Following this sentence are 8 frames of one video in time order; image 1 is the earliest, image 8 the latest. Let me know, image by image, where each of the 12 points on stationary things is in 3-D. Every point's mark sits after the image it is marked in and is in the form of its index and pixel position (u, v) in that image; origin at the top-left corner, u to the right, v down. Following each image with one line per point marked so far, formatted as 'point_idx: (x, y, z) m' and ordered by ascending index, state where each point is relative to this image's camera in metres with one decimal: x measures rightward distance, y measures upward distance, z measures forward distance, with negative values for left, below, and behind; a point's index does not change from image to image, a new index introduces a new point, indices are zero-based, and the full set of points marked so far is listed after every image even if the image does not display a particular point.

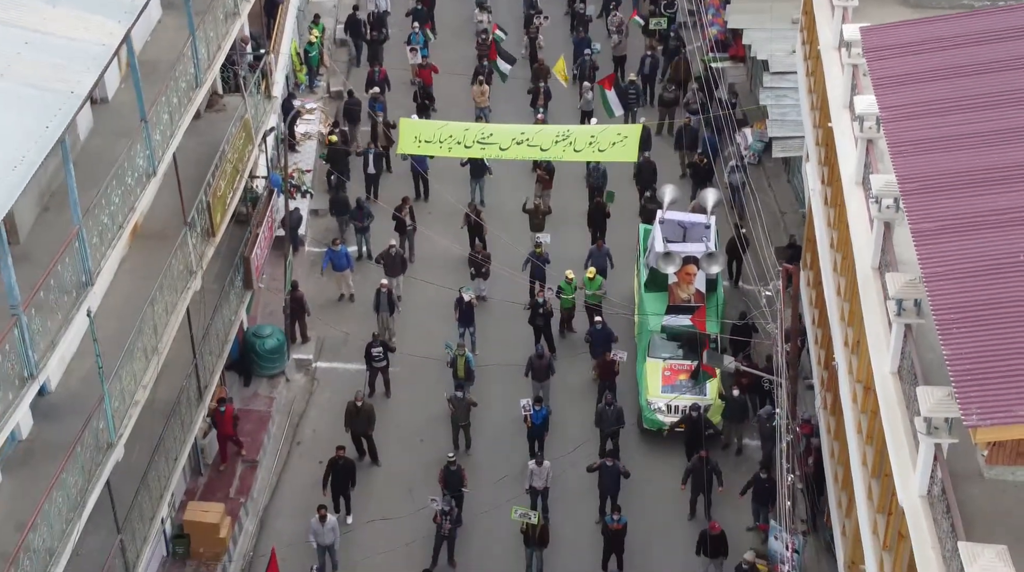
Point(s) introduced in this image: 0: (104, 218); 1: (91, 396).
0: (-4.3, +0.7, +16.7) m
1: (-4.7, -1.2, +17.7) m
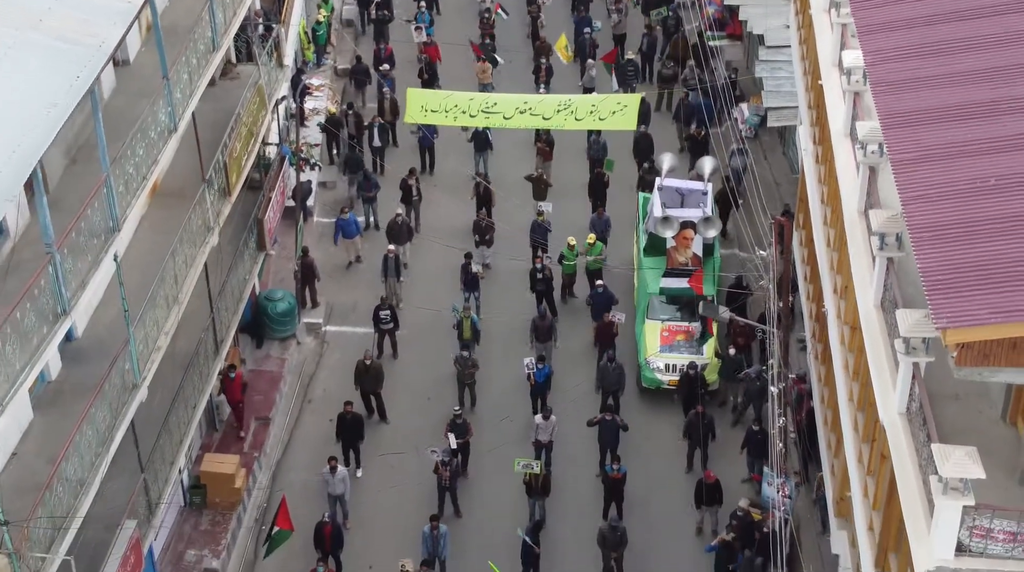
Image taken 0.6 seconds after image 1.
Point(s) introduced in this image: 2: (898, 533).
0: (-4.3, +1.3, +17.6) m
1: (-4.7, -0.6, +18.6) m
2: (+3.5, -2.2, +14.3) m
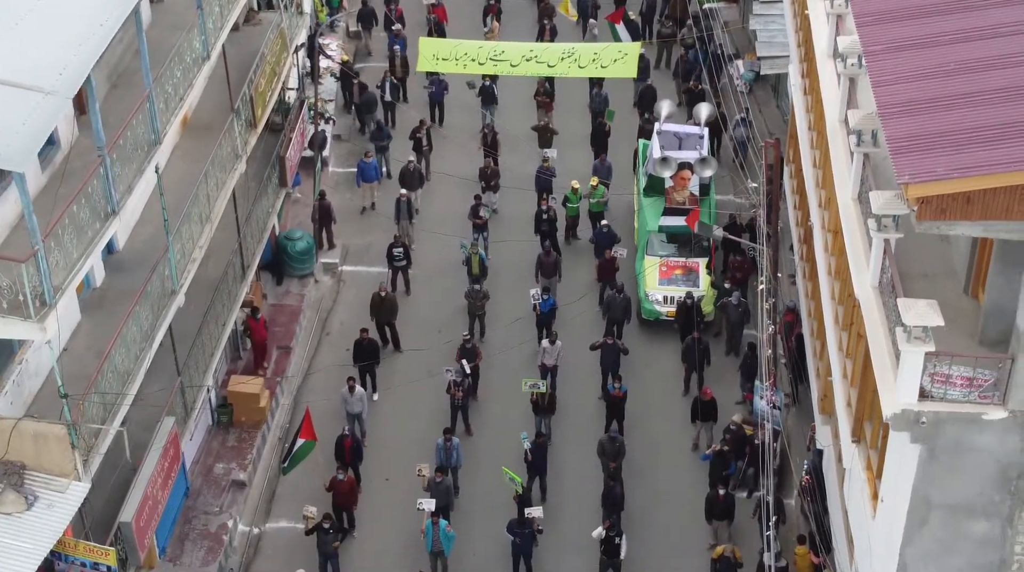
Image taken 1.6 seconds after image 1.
0: (-4.1, +2.4, +19.1) m
1: (-4.5, +0.4, +20.1) m
2: (+3.6, -1.1, +15.8) m
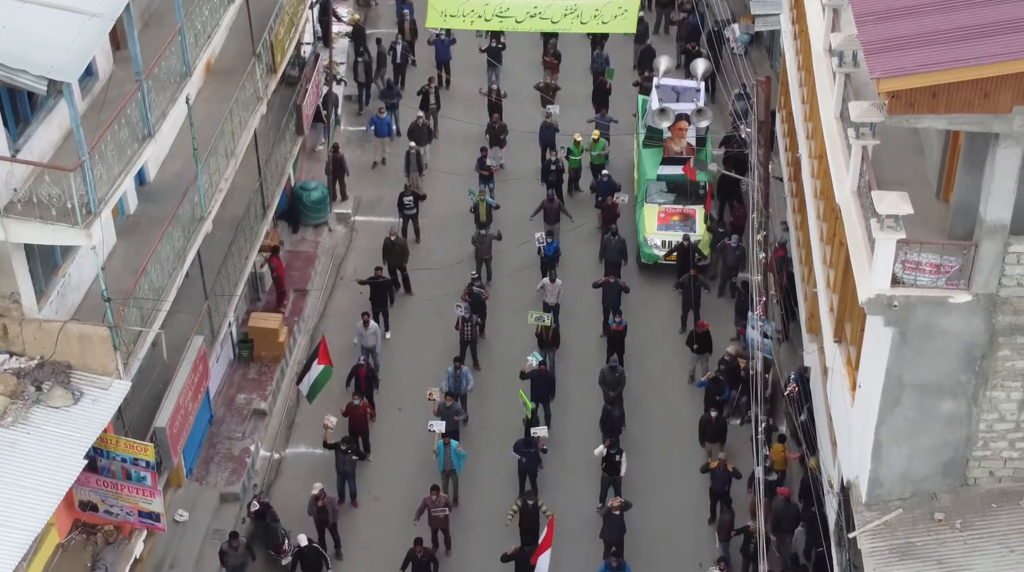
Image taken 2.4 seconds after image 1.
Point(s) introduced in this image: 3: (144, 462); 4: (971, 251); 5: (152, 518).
0: (-4.1, +3.4, +20.4) m
1: (-4.5, +1.4, +21.4) m
2: (+3.7, -0.2, +17.1) m
3: (-4.2, -2.0, +18.1) m
4: (+4.2, +0.3, +14.4) m
5: (-4.2, -2.8, +18.4) m
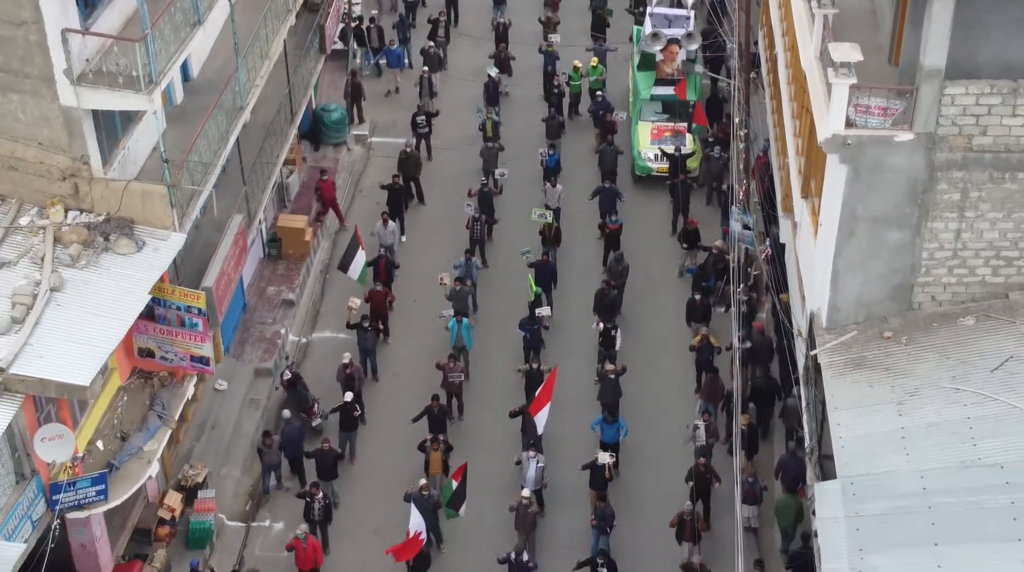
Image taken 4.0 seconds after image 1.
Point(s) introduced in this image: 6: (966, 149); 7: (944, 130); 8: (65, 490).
0: (-4.0, +5.1, +22.9) m
1: (-4.4, +3.2, +23.9) m
2: (+3.8, +1.6, +19.6) m
3: (-4.1, -0.3, +20.6) m
4: (+4.3, +2.0, +16.9) m
5: (-4.1, -1.0, +21.0) m
6: (+4.9, +1.5, +17.2) m
7: (+4.7, +1.7, +17.1) m
8: (-5.4, -2.5, +19.1) m
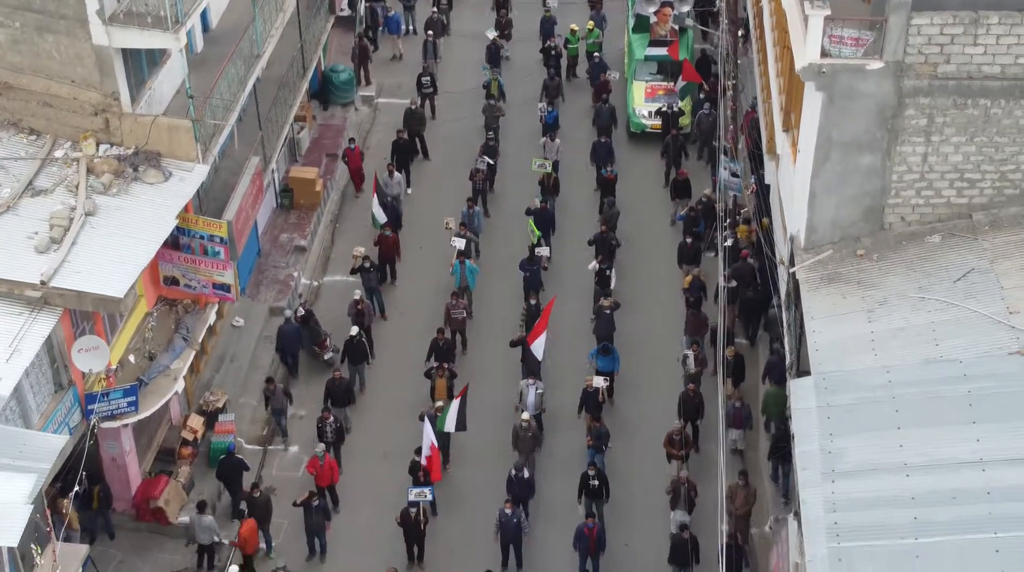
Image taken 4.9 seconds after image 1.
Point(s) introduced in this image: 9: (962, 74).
0: (-4.0, +6.1, +24.4) m
1: (-4.4, +4.1, +25.4) m
2: (+3.8, +2.6, +21.1) m
3: (-4.1, +0.7, +22.1) m
4: (+4.3, +3.0, +18.4) m
5: (-4.1, -0.1, +22.5) m
6: (+4.9, +2.5, +18.7) m
7: (+4.7, +2.7, +18.6) m
8: (-5.4, -1.5, +20.5) m
9: (+5.3, +2.5, +18.7) m
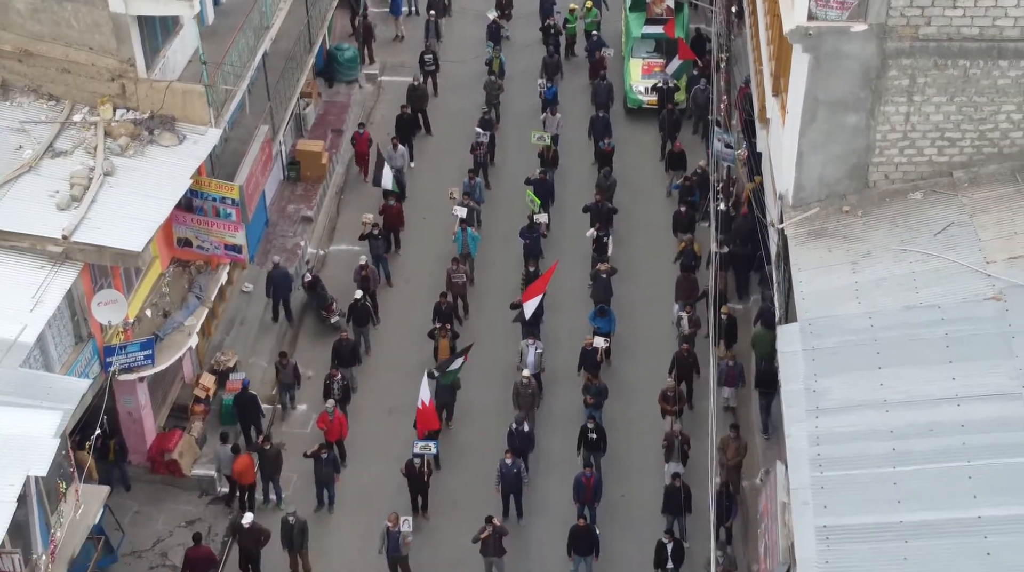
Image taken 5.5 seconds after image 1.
0: (-4.0, +6.7, +25.3) m
1: (-4.3, +4.7, +26.3) m
2: (+3.8, +3.1, +22.0) m
3: (-4.1, +1.3, +23.0) m
4: (+4.3, +3.6, +19.3) m
5: (-4.1, +0.5, +23.3) m
6: (+5.0, +3.1, +19.5) m
7: (+4.7, +3.3, +19.5) m
8: (-5.4, -0.9, +21.4) m
9: (+5.3, +3.1, +19.6) m
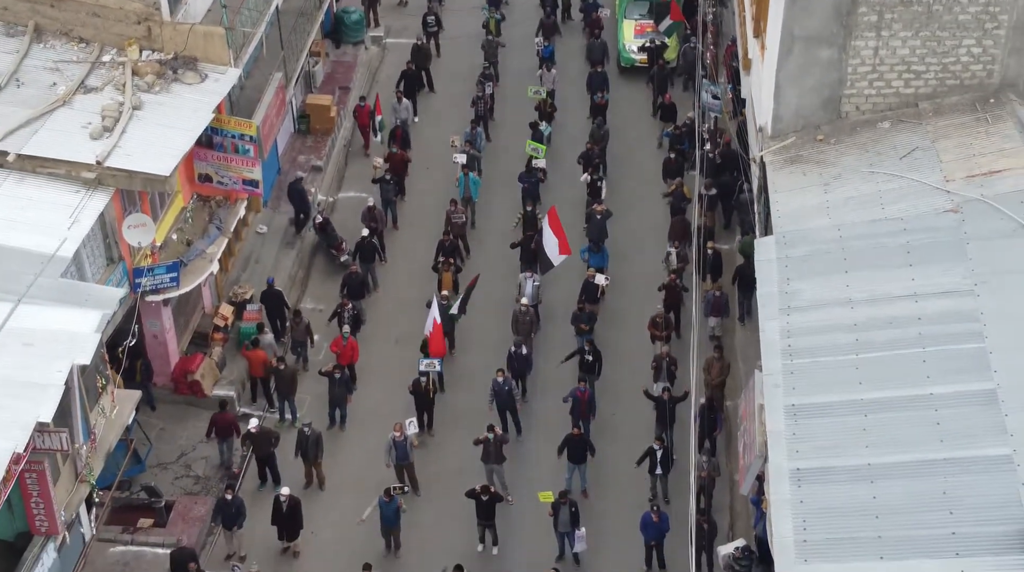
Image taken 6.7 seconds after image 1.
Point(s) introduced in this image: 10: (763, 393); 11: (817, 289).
0: (-4.0, +7.7, +26.9) m
1: (-4.4, +5.8, +27.9) m
2: (+3.8, +4.2, +23.7) m
3: (-4.1, +2.3, +24.7) m
4: (+4.3, +4.7, +21.0) m
5: (-4.1, +1.6, +25.0) m
6: (+4.9, +4.1, +21.2) m
7: (+4.7, +4.3, +21.1) m
8: (-5.4, +0.2, +23.1) m
9: (+5.3, +4.2, +21.2) m
10: (+2.9, -1.2, +18.1) m
11: (+3.7, 0.0, +19.0) m
